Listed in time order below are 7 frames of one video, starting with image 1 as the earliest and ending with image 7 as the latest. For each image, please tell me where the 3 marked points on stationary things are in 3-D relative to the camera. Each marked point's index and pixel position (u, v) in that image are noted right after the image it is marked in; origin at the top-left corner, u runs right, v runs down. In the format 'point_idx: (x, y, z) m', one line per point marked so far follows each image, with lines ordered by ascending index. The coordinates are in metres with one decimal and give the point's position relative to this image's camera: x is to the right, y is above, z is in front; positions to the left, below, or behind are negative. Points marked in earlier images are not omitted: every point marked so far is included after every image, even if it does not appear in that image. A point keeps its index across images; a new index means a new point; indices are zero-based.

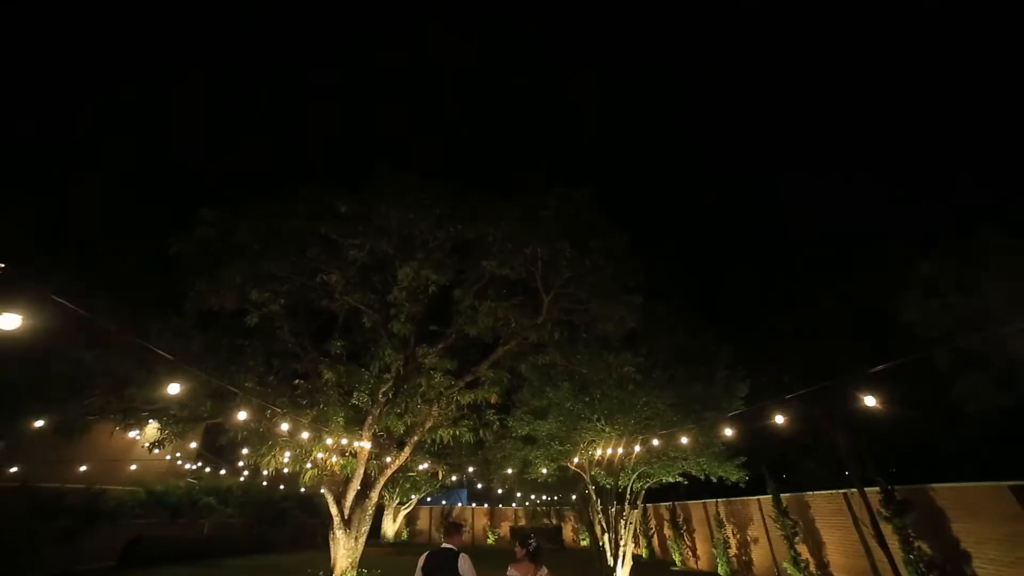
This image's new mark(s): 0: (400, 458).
0: (-3.4, -5.1, +13.8) m
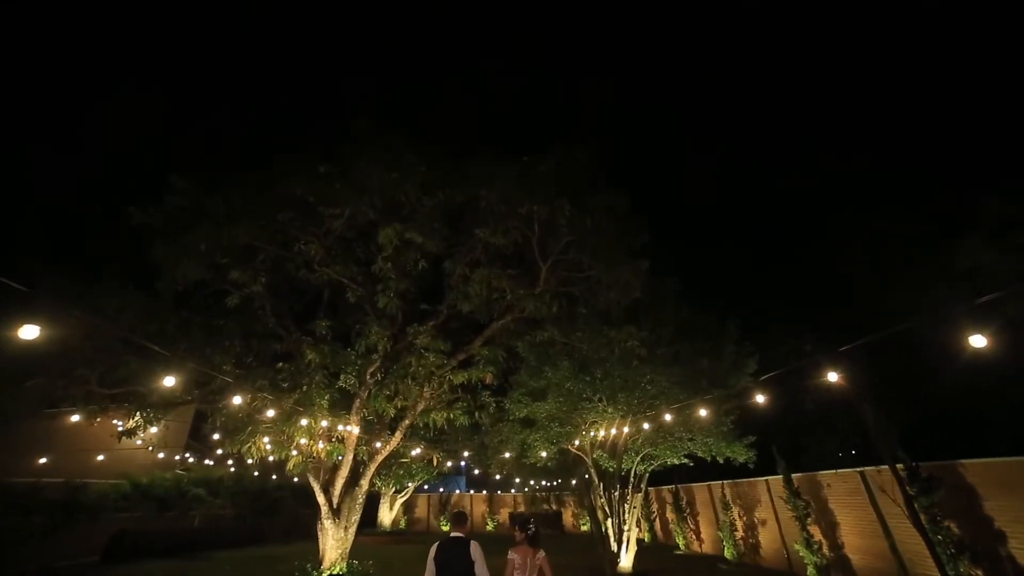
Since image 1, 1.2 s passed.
0: (-3.5, -4.4, +13.0) m
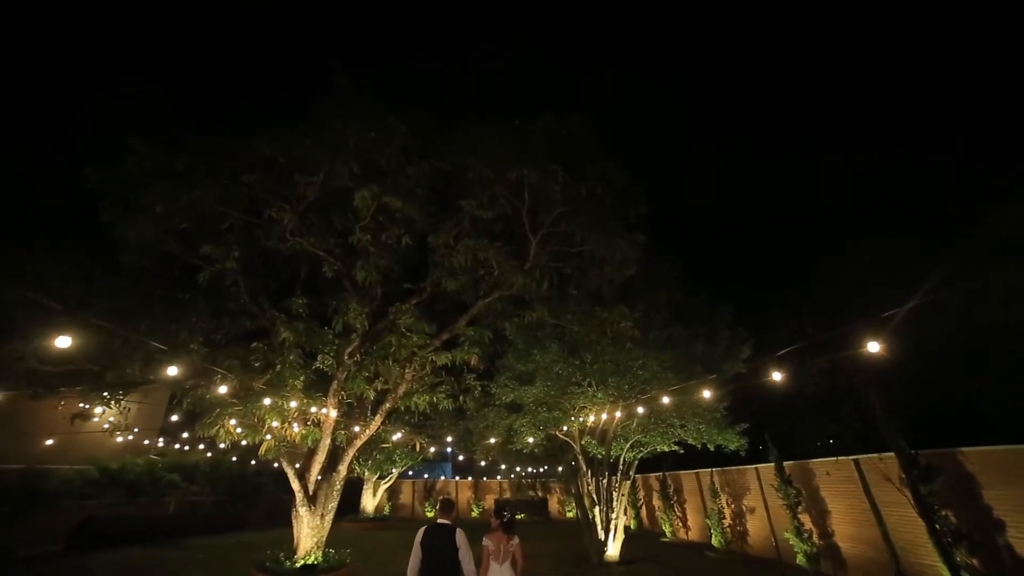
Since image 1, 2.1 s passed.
0: (-3.9, -3.8, +12.3) m
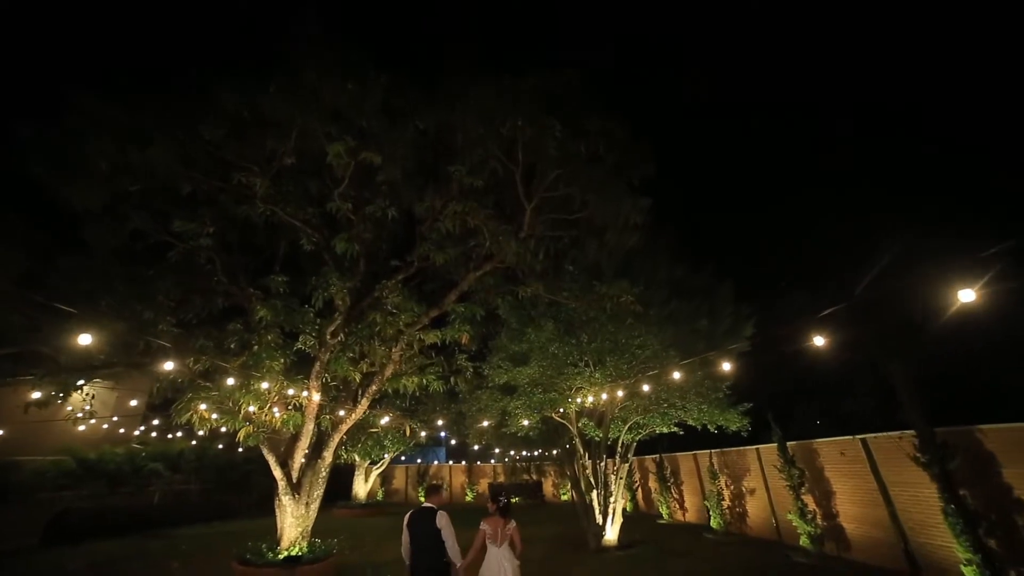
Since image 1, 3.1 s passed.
0: (-4.0, -3.2, +11.7) m
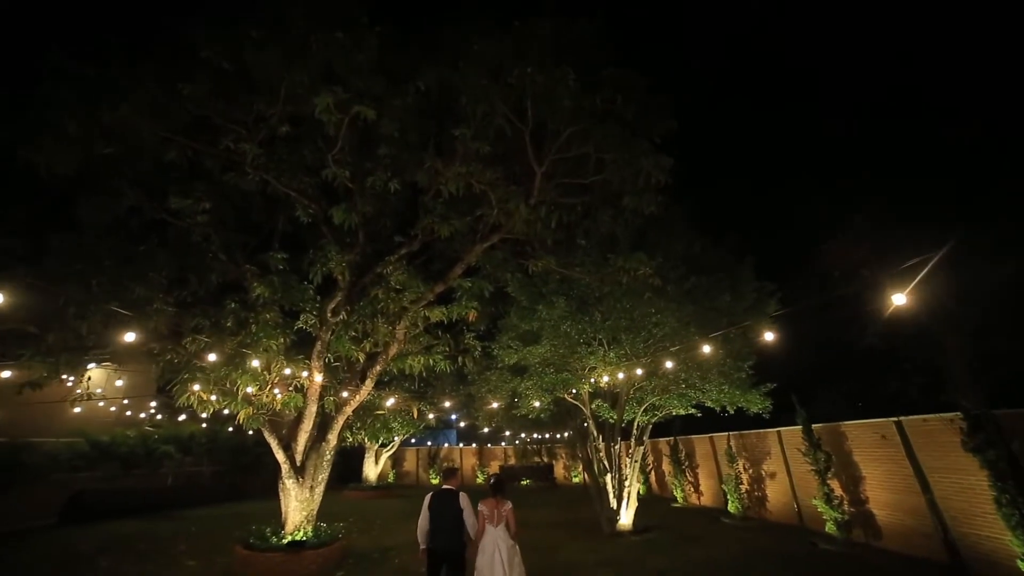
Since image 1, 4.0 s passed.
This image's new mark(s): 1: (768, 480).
0: (-3.8, -2.6, +11.2) m
1: (+8.2, -6.1, +14.6) m
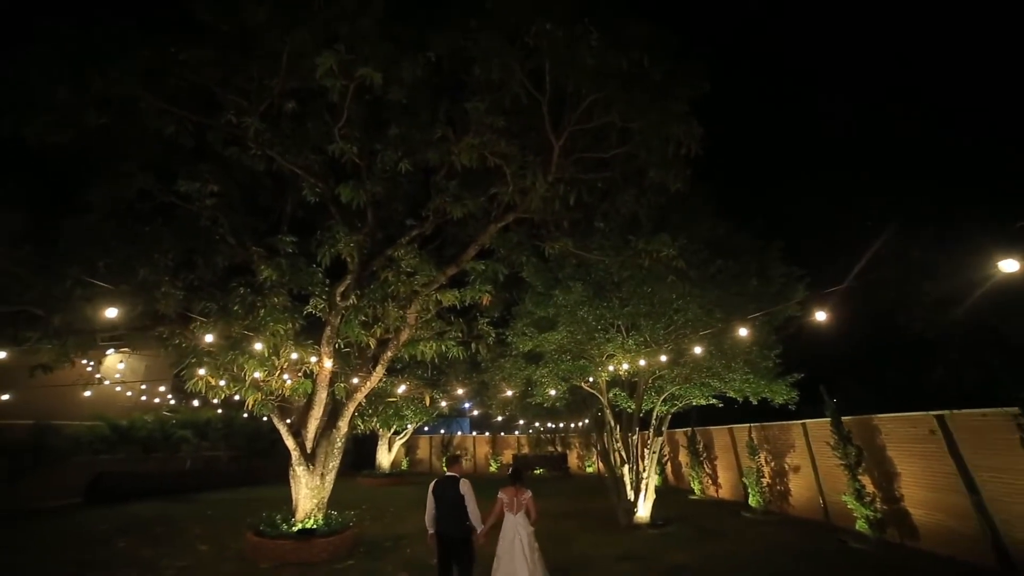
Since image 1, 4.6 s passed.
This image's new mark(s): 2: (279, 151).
0: (-3.4, -2.2, +10.9) m
1: (+8.6, -5.7, +14.1) m
2: (-4.2, +2.4, +8.3) m
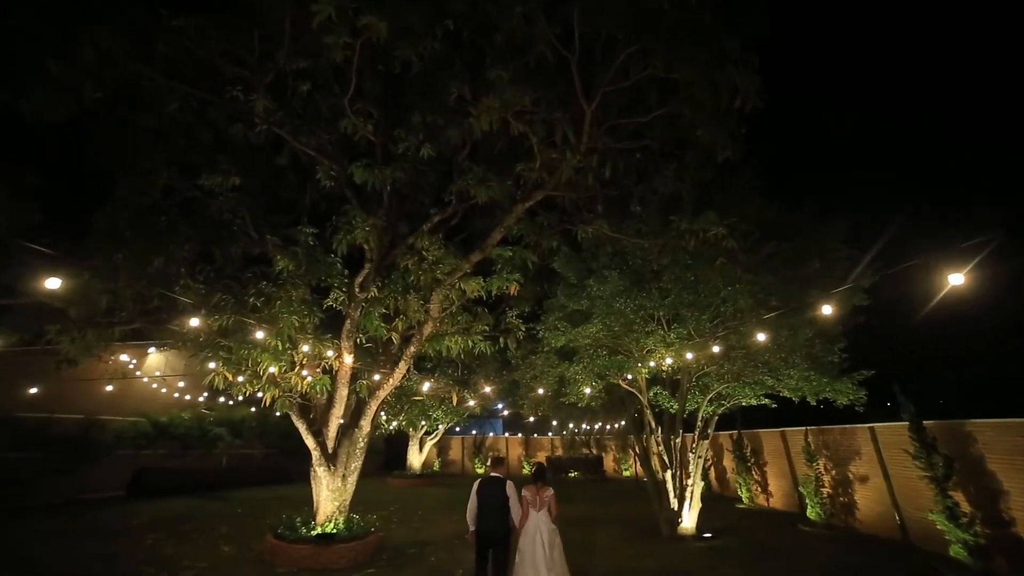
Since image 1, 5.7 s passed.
0: (-2.7, -2.0, +10.3) m
1: (+9.6, -5.4, +12.6) m
2: (-3.8, +2.6, +7.8) m
